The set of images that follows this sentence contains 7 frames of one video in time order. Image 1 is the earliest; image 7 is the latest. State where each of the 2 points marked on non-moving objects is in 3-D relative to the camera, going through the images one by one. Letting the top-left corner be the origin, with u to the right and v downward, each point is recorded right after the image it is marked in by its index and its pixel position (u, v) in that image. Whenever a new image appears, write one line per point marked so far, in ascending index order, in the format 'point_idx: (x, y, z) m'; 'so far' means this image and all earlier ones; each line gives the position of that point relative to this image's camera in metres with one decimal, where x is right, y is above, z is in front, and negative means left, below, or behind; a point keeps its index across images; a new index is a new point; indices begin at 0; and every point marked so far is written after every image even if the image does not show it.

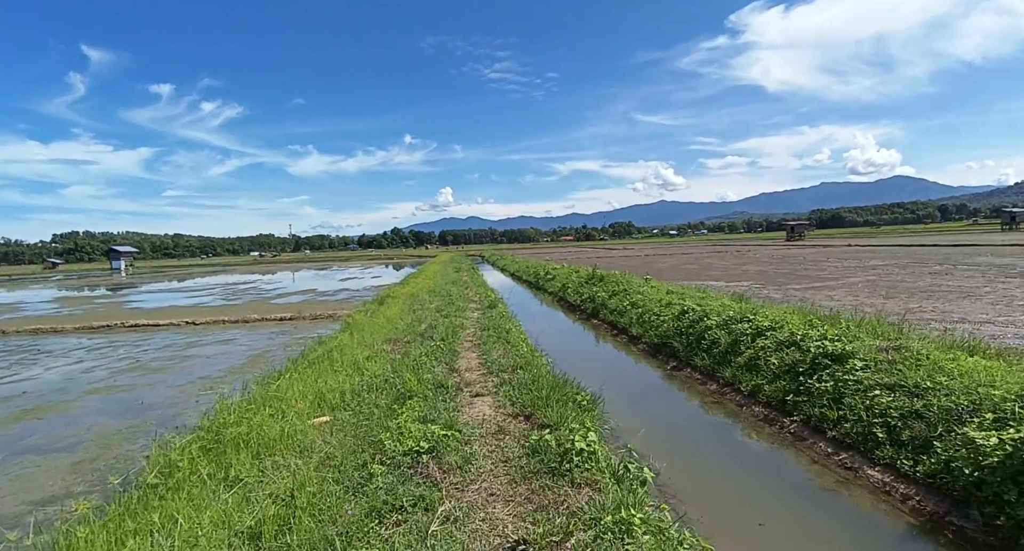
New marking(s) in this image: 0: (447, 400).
0: (-0.8, -1.5, +5.7) m
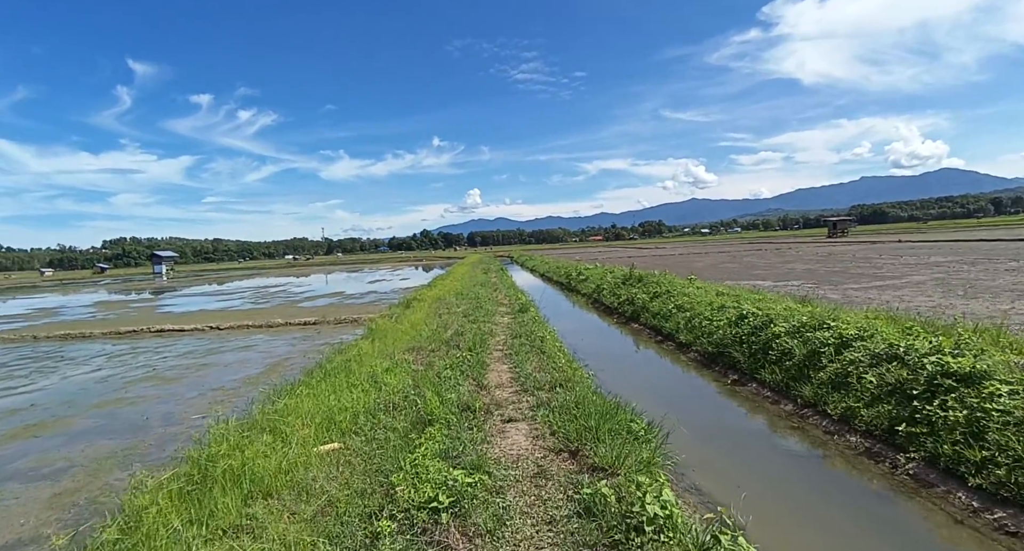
0: (-0.4, -1.5, +4.8) m
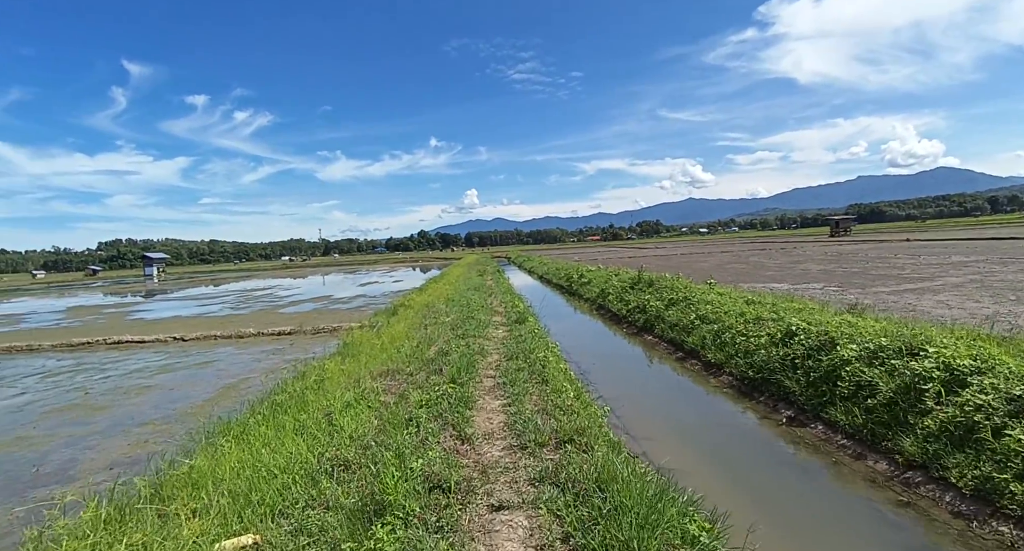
0: (-0.4, -1.6, +3.2) m
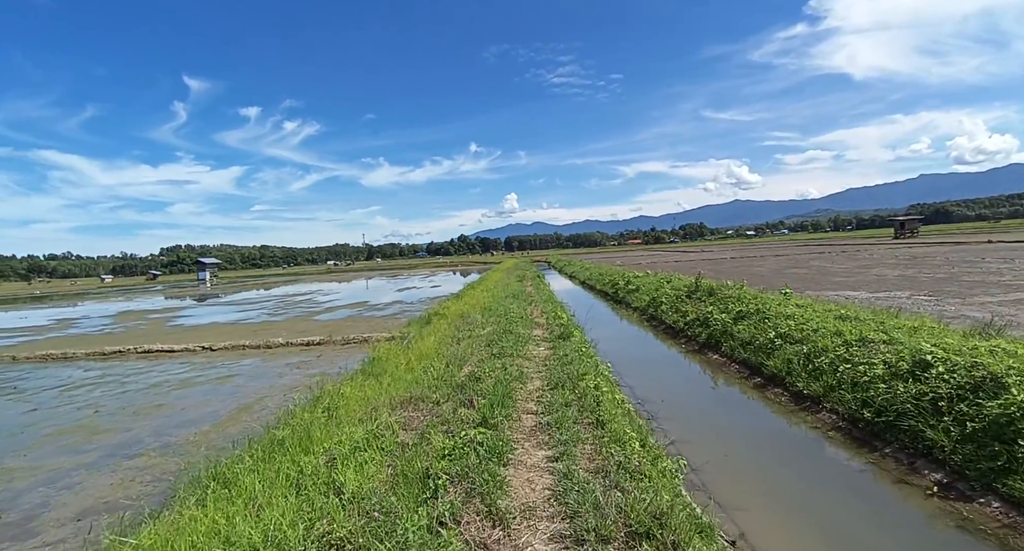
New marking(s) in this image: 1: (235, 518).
0: (-0.2, -1.8, +1.9) m
1: (-2.2, -1.9, +3.8) m
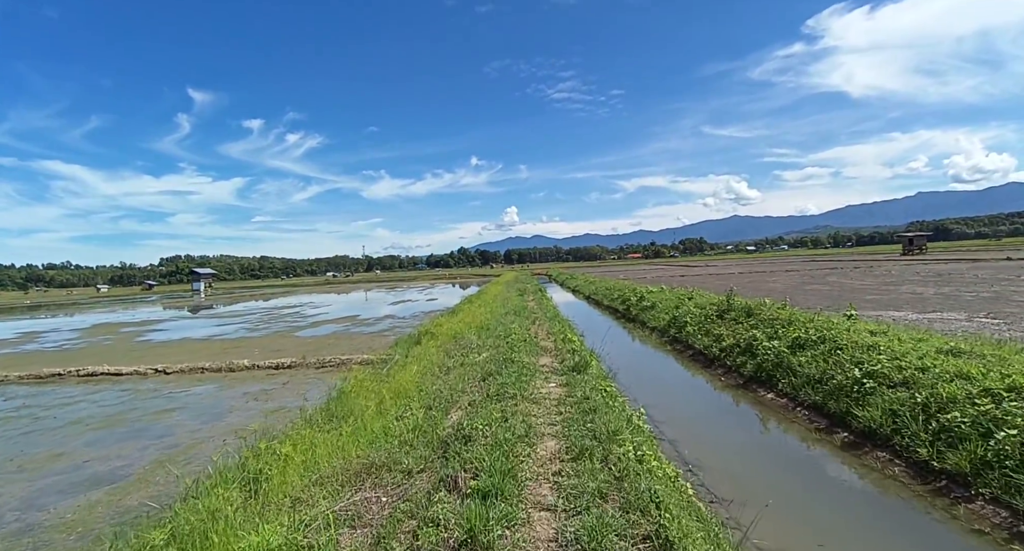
0: (-0.2, -1.8, 0.0) m
1: (-2.1, -2.0, +1.9) m
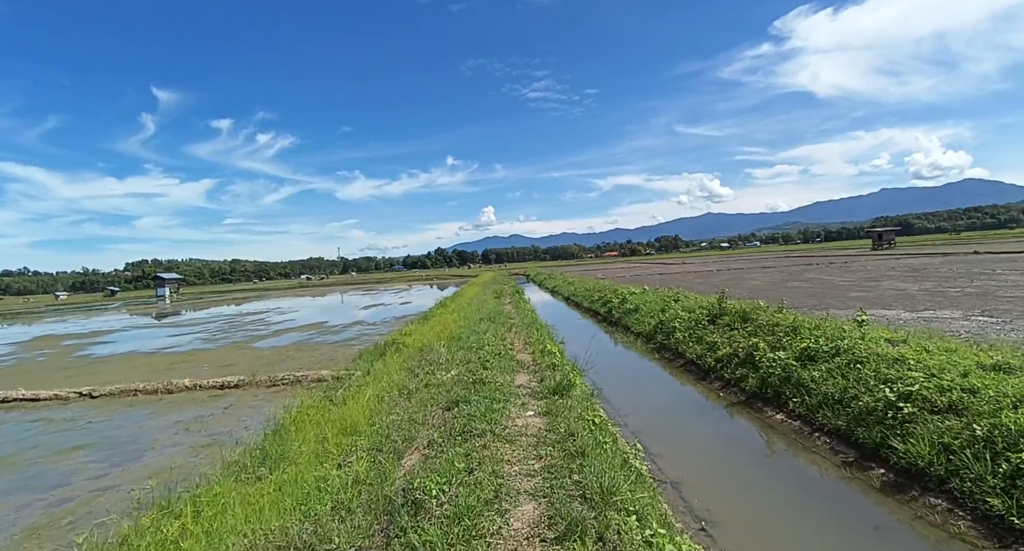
0: (-0.2, -1.9, -1.2) m
1: (-2.3, -2.1, +0.6) m
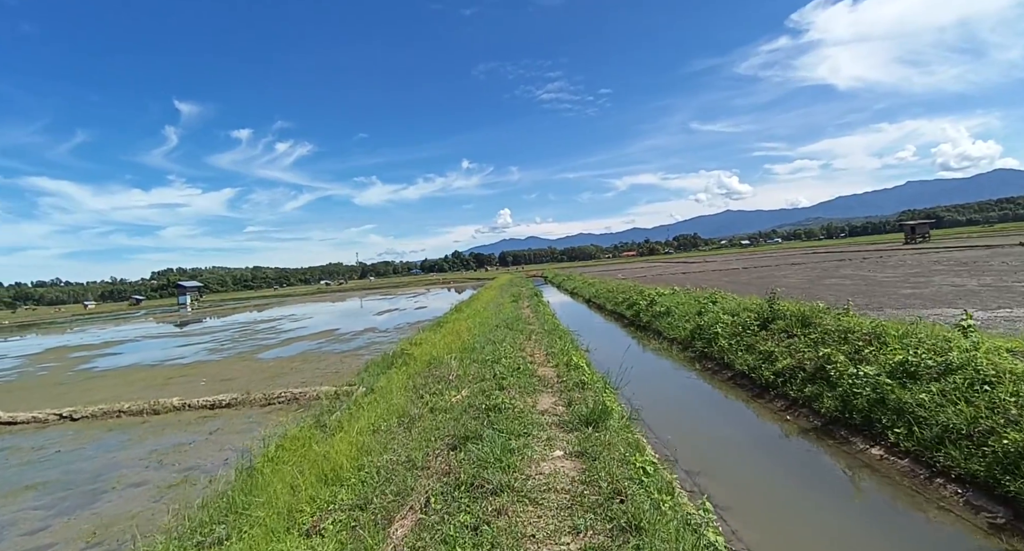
0: (-0.2, -1.9, -2.4) m
1: (-2.2, -2.2, -0.6) m
